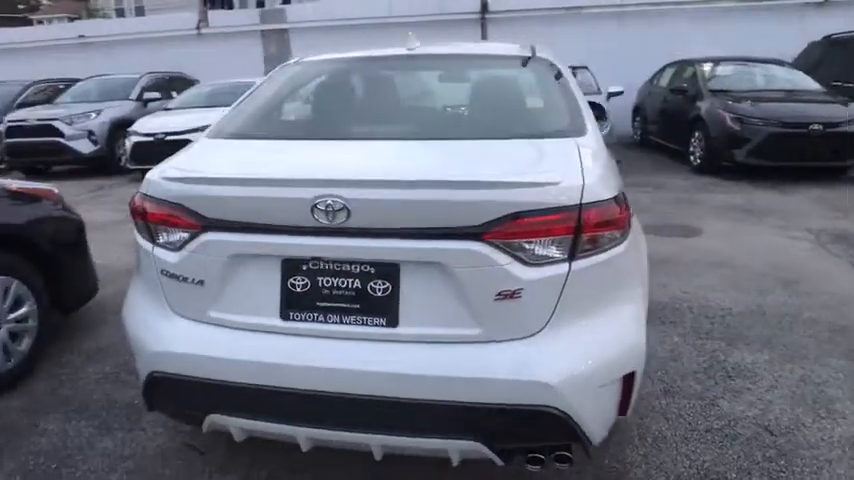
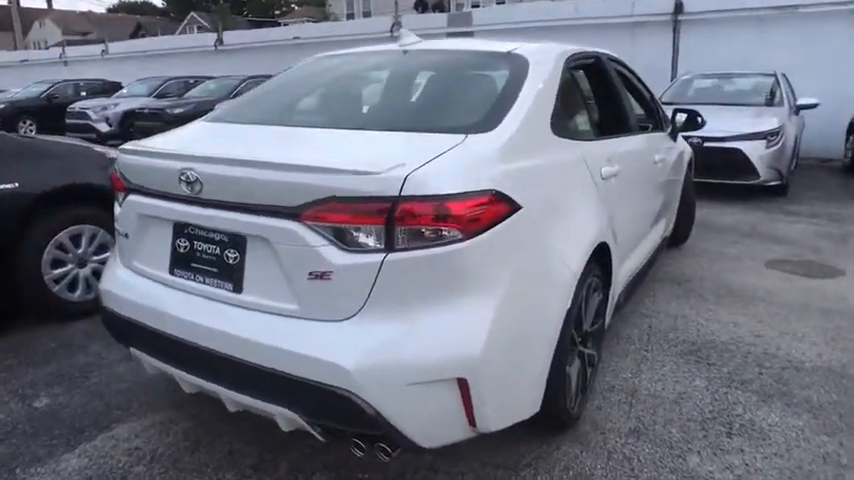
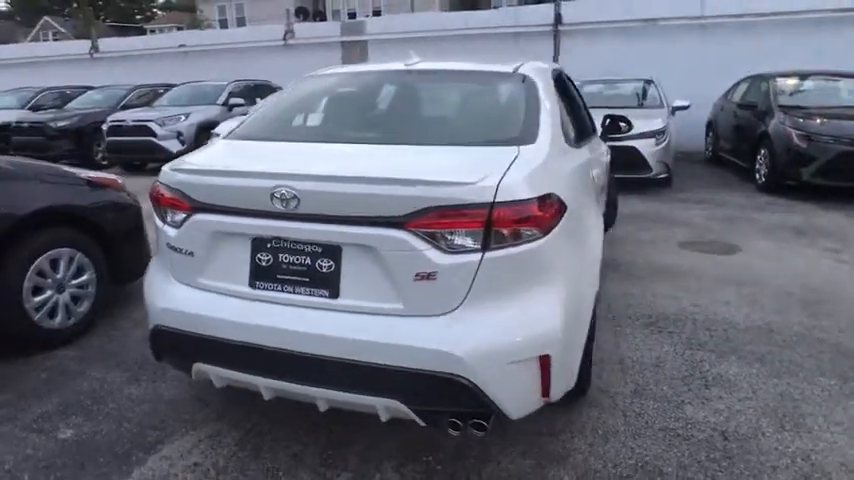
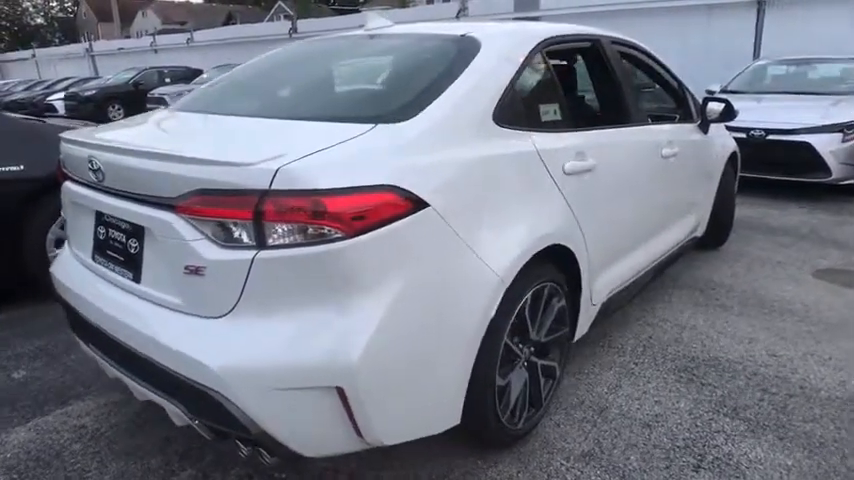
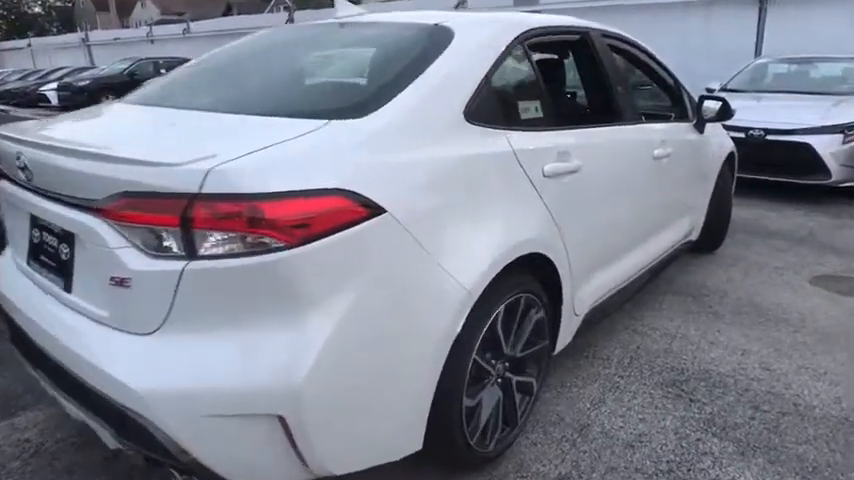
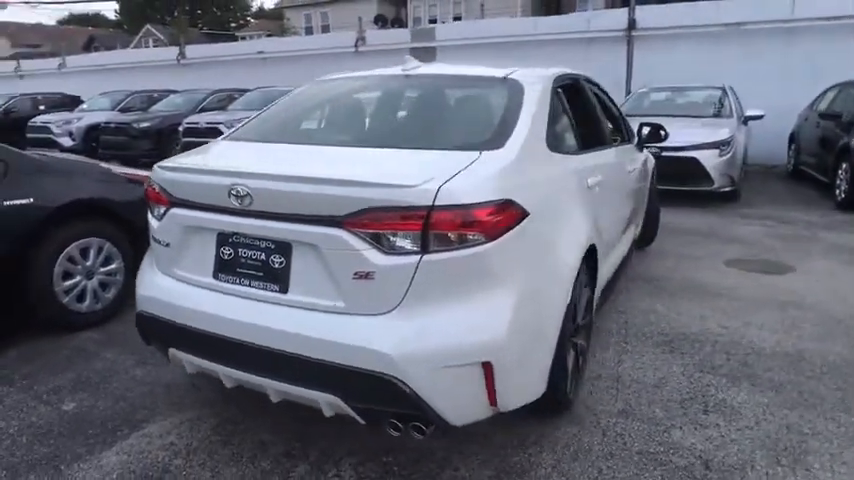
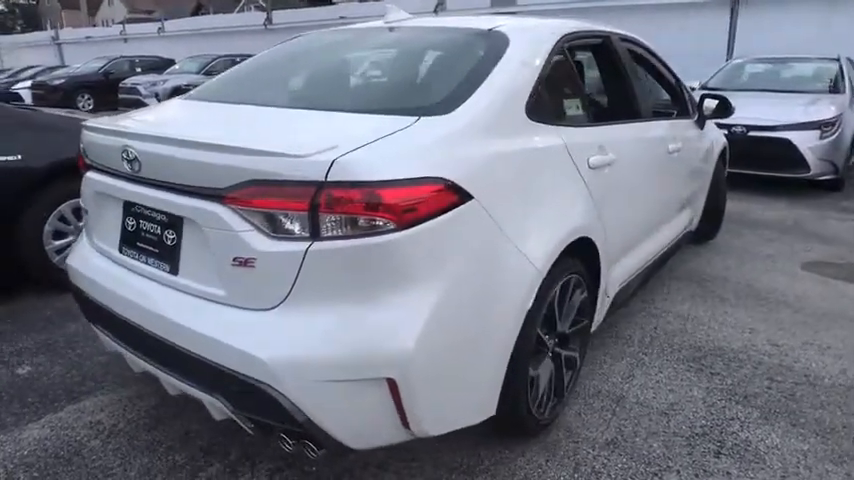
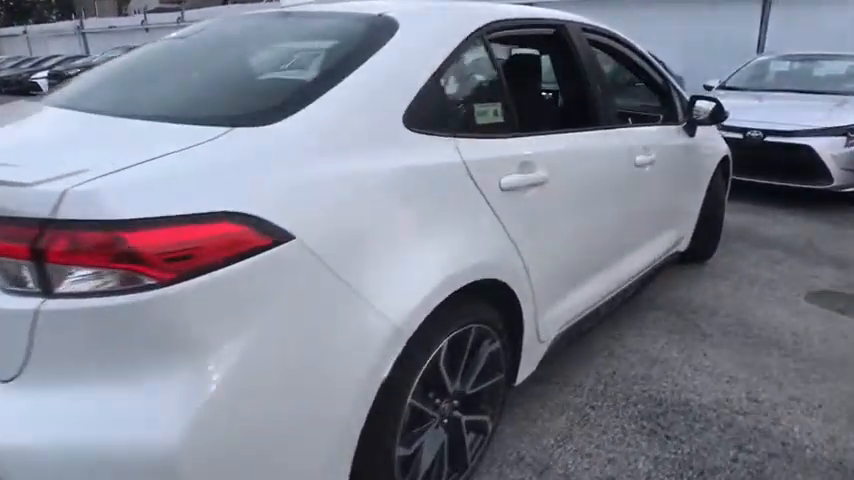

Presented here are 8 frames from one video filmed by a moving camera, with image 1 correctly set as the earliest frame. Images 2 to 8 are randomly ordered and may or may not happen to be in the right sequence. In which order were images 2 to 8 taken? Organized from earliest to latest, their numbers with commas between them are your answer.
3, 6, 2, 7, 4, 5, 8
